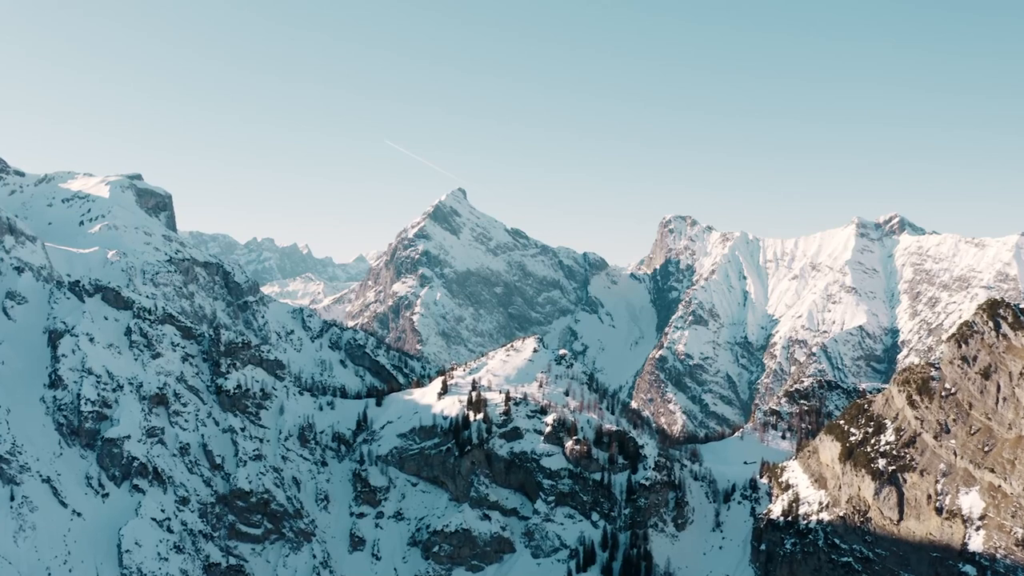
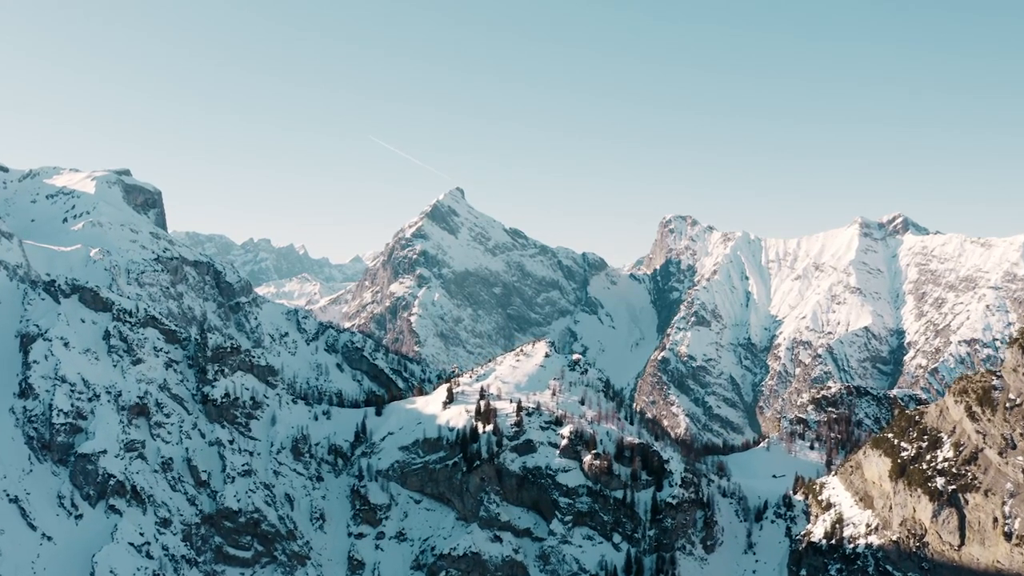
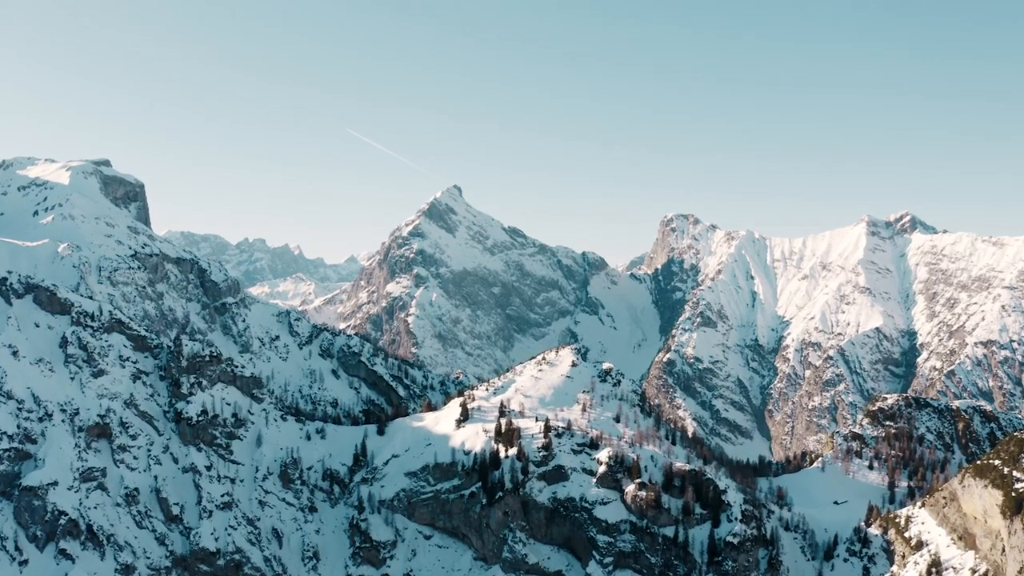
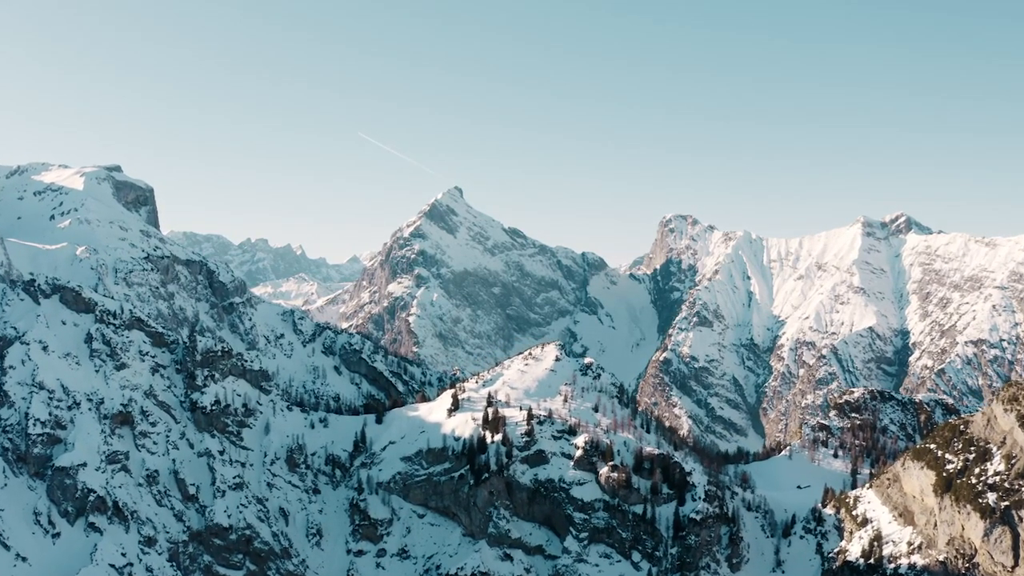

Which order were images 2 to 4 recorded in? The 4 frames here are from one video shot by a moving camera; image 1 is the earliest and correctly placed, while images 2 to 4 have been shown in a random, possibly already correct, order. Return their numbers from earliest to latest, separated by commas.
2, 4, 3
